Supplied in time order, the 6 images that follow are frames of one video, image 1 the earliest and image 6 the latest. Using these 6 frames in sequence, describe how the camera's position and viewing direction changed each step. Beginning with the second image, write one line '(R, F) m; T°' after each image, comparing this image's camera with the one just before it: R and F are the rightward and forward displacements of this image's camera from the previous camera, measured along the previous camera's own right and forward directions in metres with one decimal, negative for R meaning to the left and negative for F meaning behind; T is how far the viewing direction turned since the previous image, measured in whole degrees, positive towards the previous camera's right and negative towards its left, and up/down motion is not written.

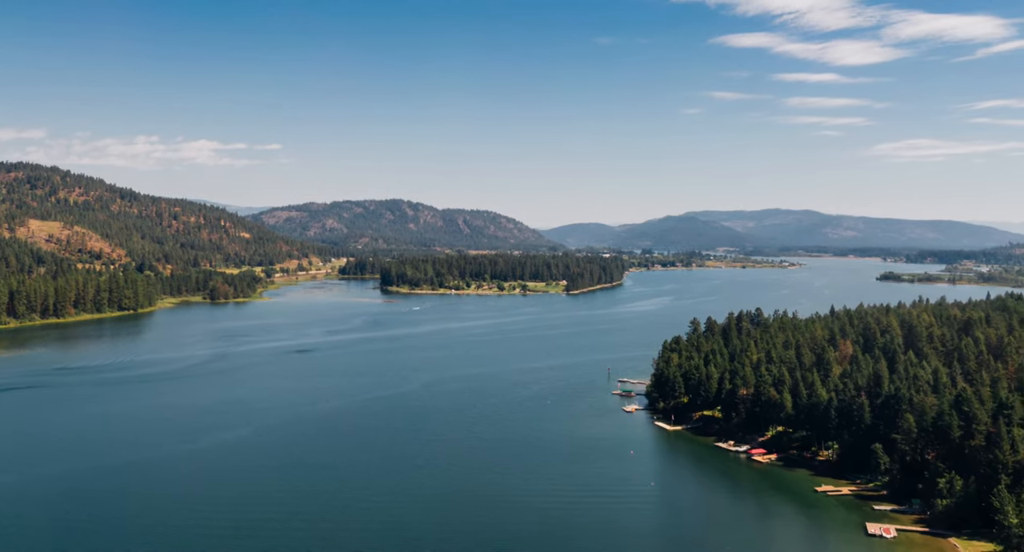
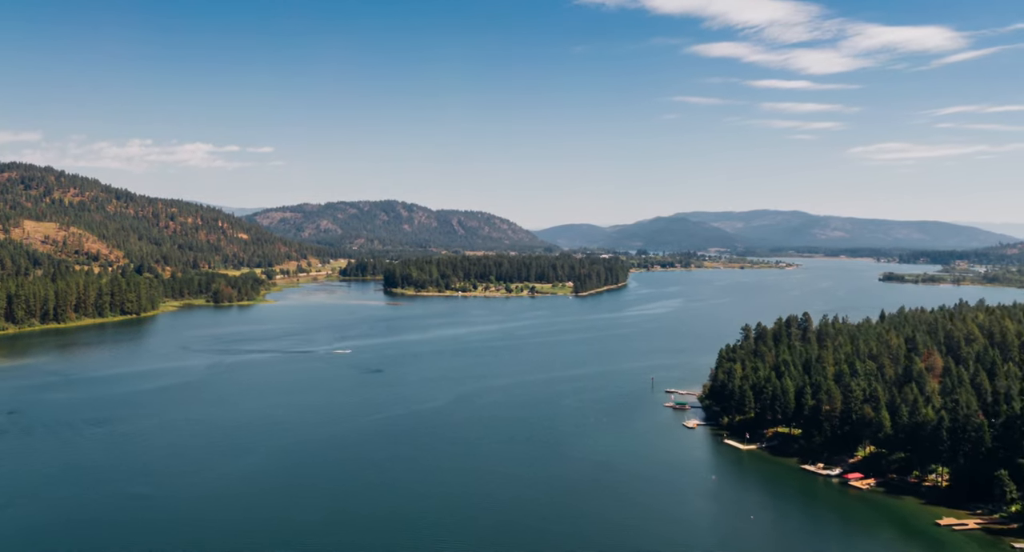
(-2.2, +2.6) m; 0°
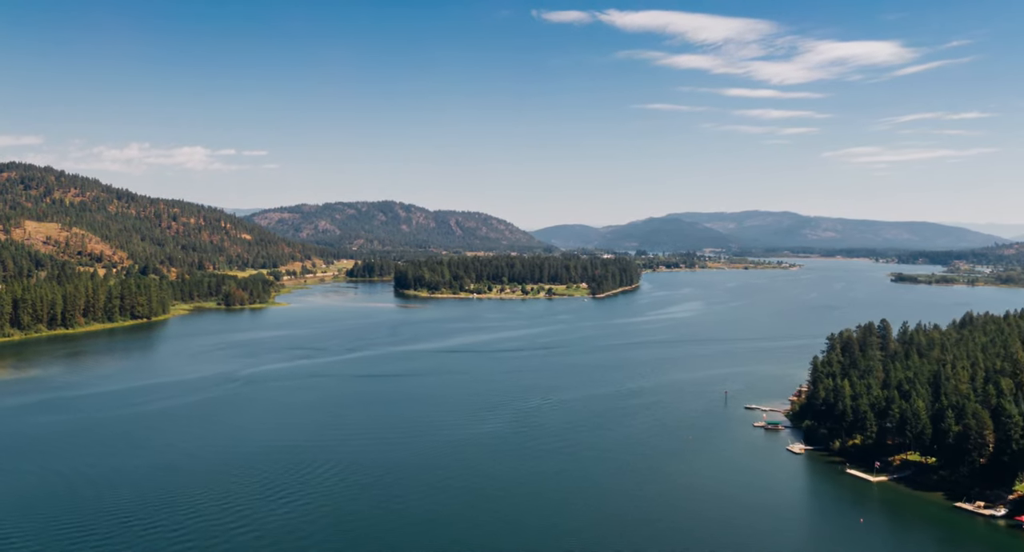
(-2.8, +3.4) m; 0°
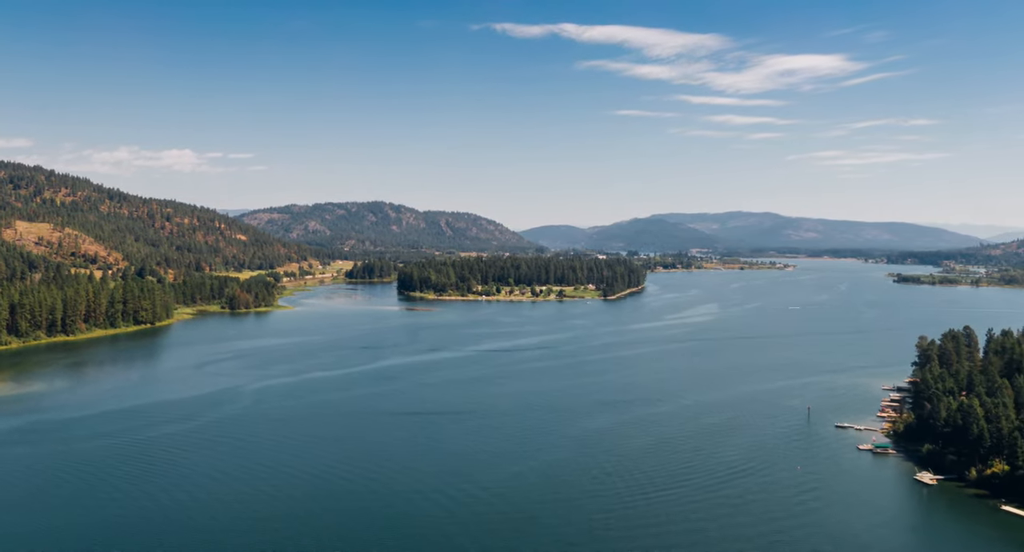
(-2.9, +3.4) m; +1°
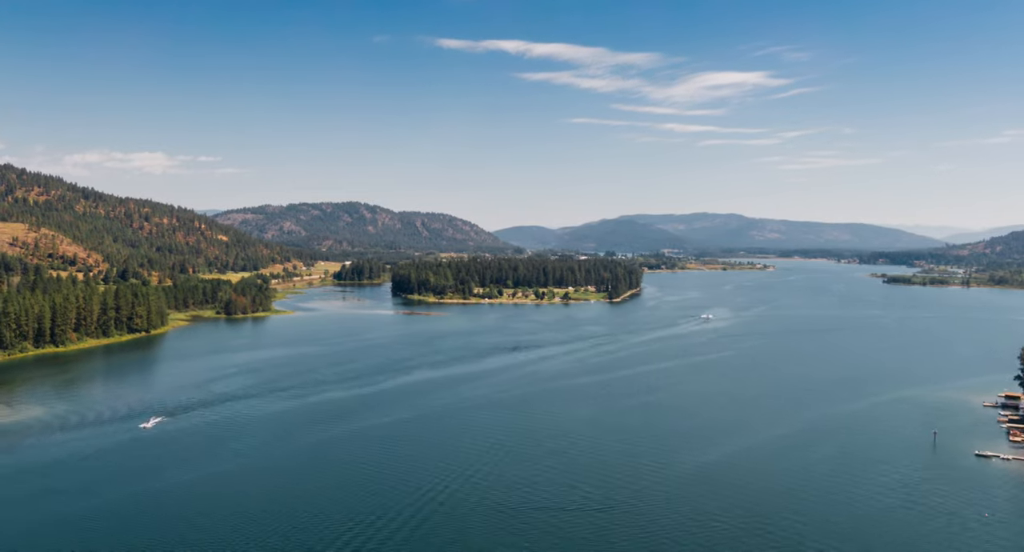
(-3.9, +4.4) m; +2°
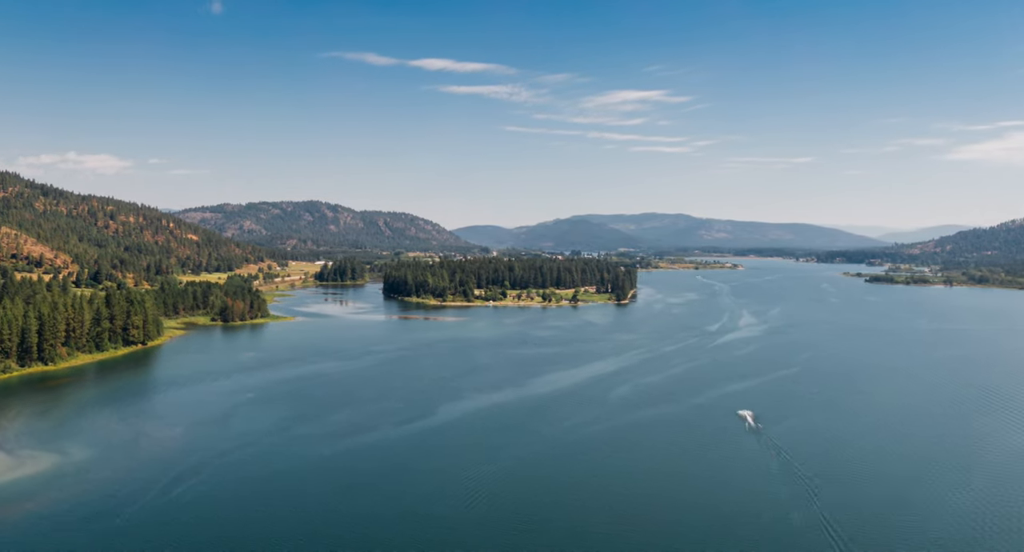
(-5.7, +6.1) m; +3°
